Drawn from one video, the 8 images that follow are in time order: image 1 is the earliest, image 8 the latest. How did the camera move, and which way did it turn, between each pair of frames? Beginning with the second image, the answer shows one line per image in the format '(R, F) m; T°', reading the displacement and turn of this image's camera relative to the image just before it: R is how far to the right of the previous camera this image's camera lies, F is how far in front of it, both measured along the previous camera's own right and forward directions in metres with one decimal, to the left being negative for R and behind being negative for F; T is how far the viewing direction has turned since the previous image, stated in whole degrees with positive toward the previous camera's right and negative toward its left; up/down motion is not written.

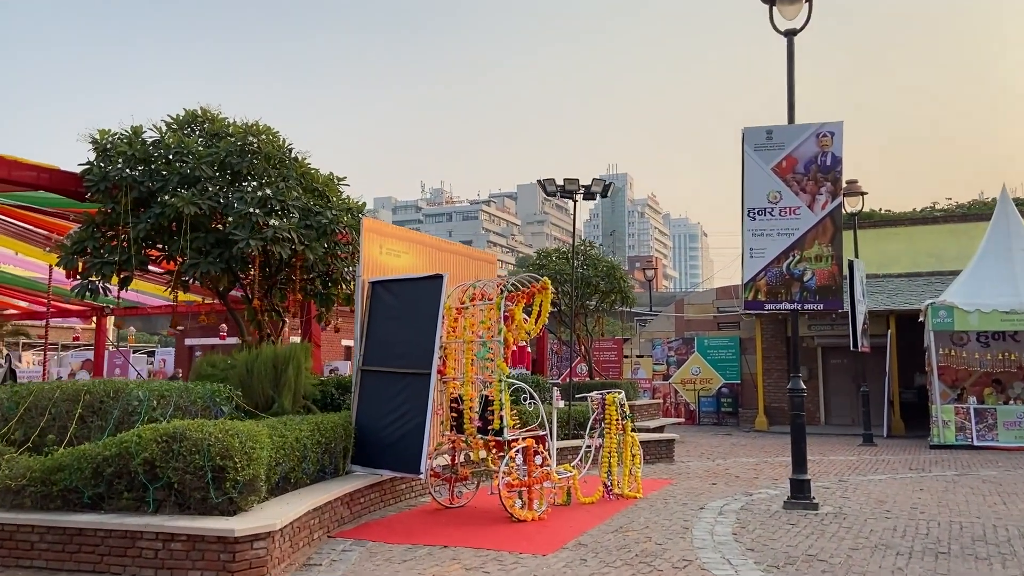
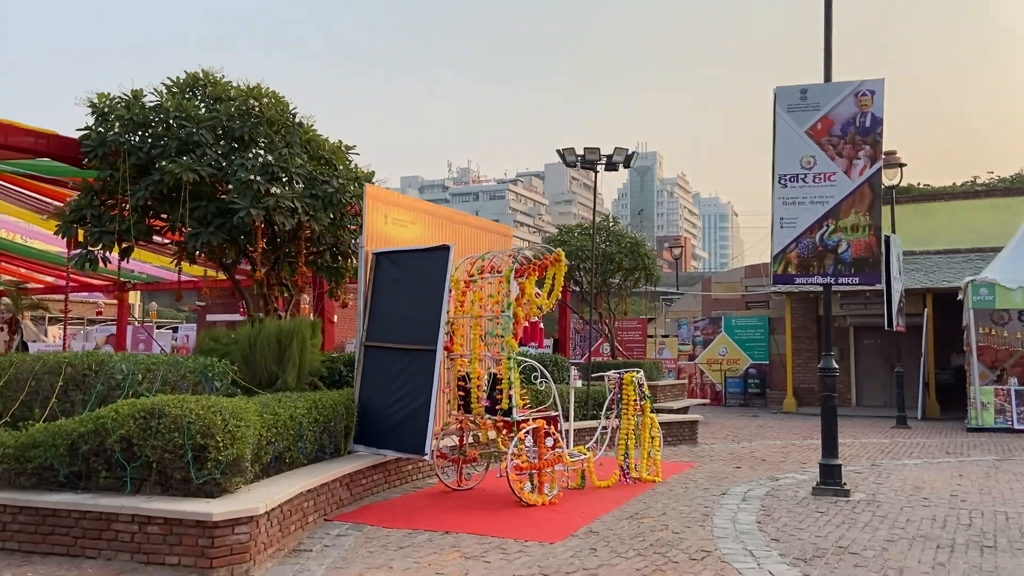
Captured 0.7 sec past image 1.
(+0.2, +0.5) m; -2°
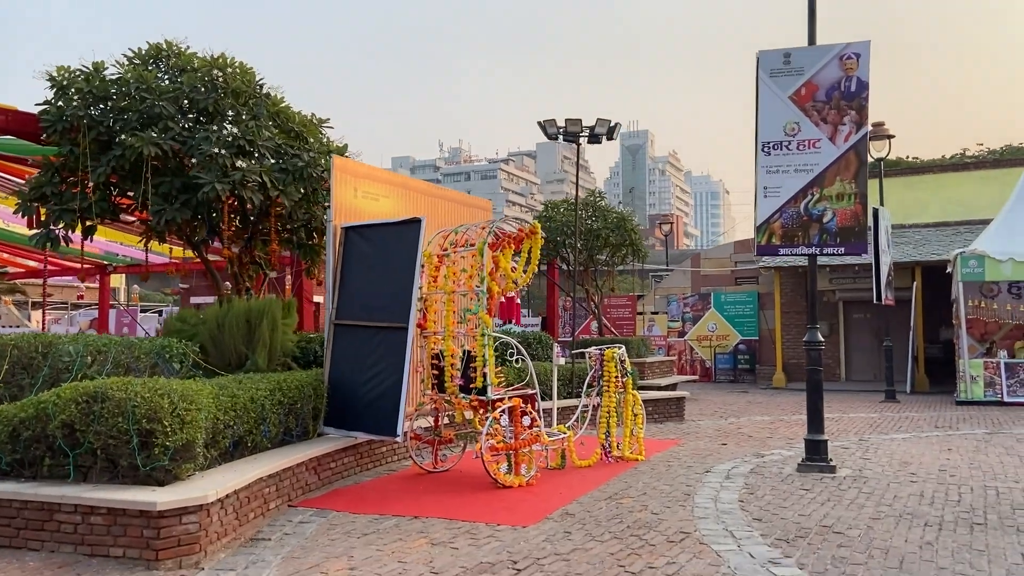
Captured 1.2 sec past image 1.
(+0.2, +0.3) m; +1°
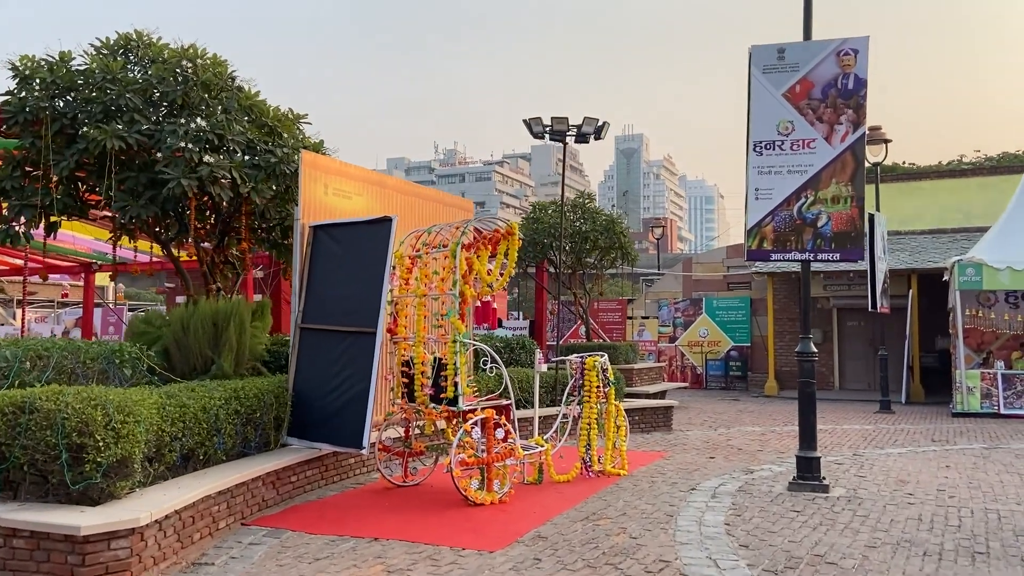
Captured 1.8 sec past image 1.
(+0.2, +0.4) m; 0°
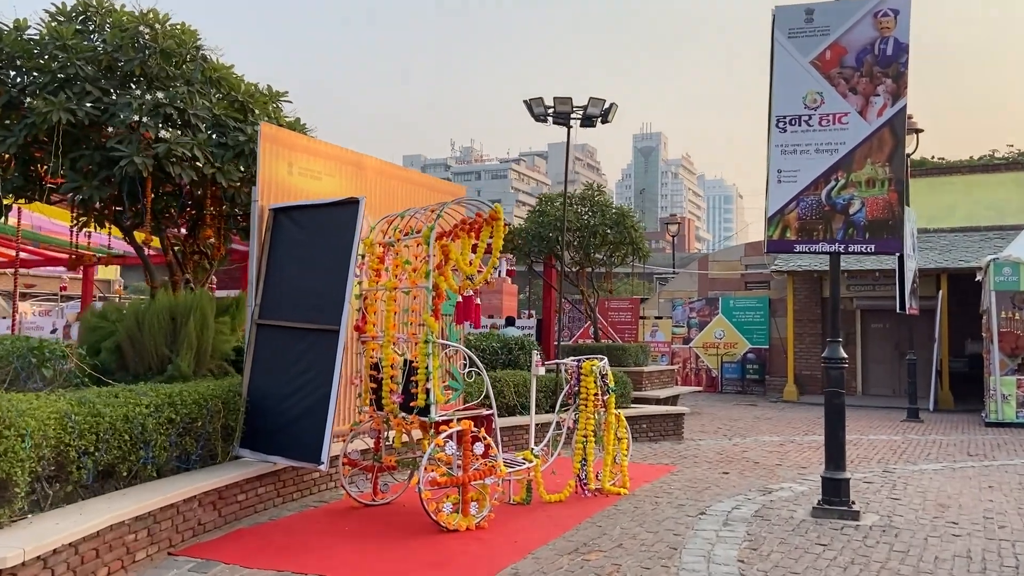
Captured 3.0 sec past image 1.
(+0.3, +0.9) m; -1°
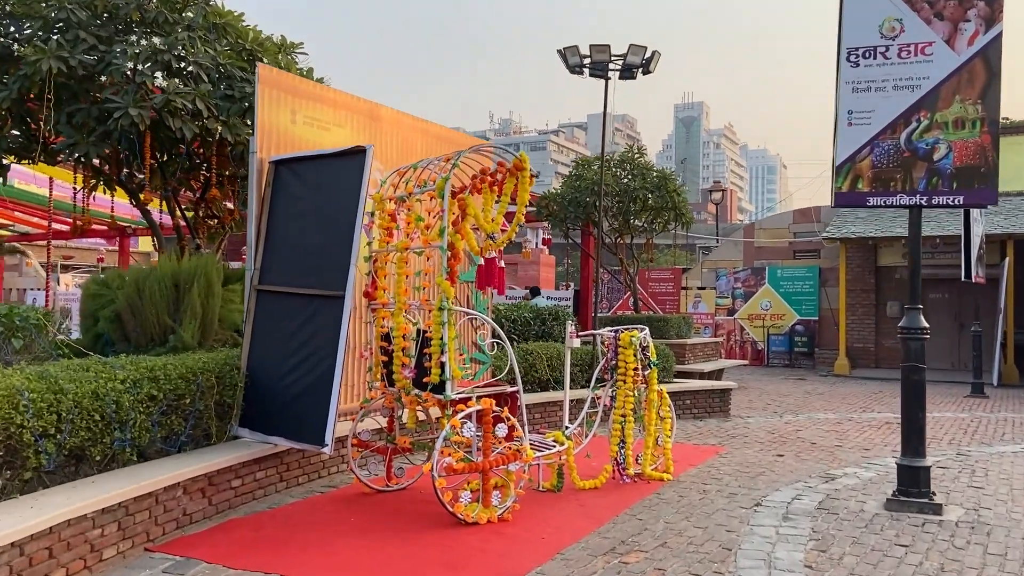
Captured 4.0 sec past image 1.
(+0.1, +0.8) m; -3°
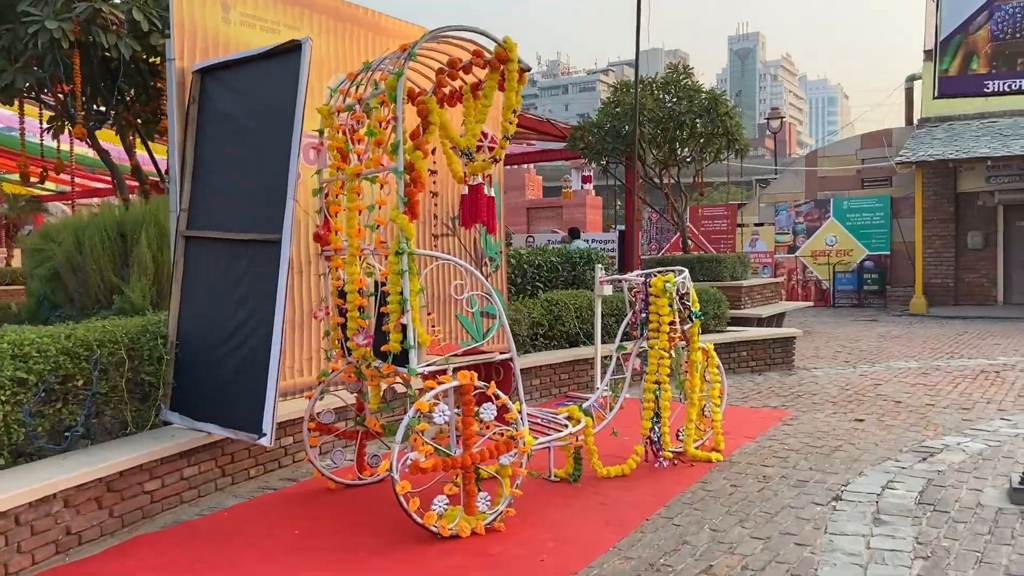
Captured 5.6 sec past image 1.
(+0.3, +1.4) m; -4°
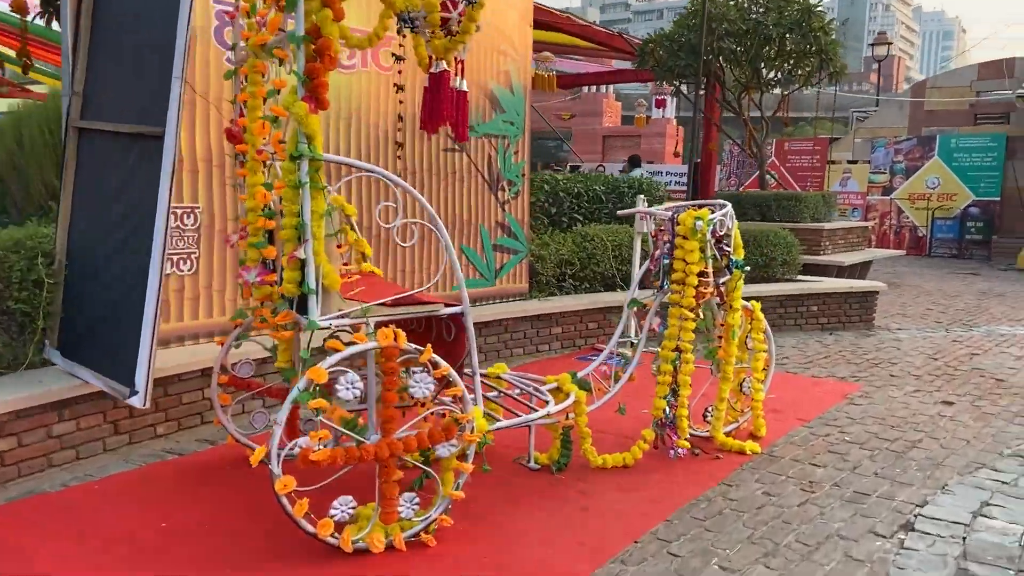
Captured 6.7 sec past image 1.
(+0.5, +1.2) m; -5°
